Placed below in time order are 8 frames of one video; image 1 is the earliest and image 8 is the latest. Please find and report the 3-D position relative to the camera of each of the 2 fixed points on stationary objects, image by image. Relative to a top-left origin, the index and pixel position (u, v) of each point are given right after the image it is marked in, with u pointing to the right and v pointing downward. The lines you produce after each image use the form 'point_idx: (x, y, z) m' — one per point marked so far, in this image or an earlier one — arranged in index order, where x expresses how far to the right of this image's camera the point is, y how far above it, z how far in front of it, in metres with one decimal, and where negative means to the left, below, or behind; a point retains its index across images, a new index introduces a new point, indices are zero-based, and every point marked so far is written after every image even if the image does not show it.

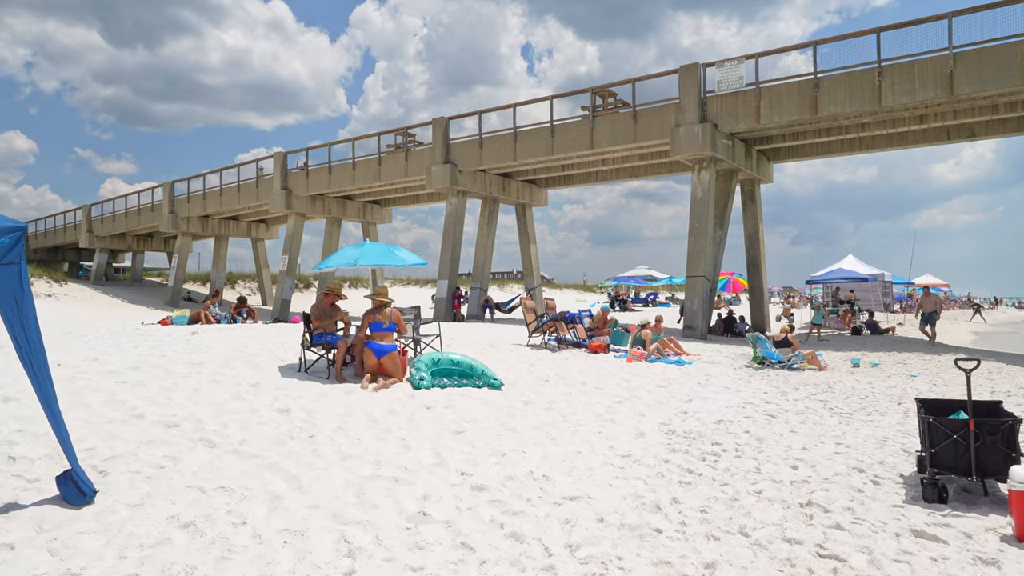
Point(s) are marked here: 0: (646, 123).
0: (+3.8, +4.6, +19.0) m
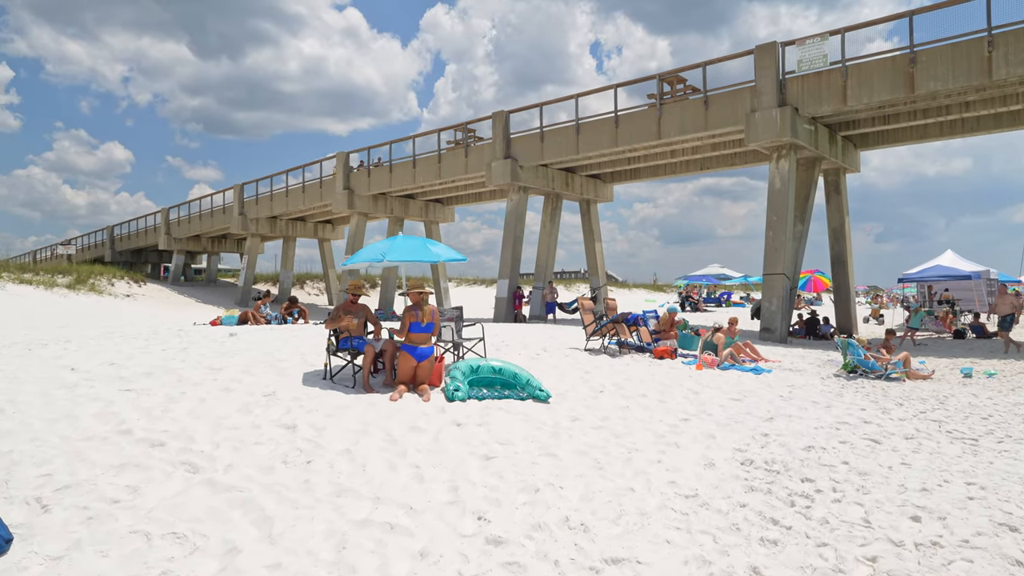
0: (+5.4, +4.6, +17.6) m
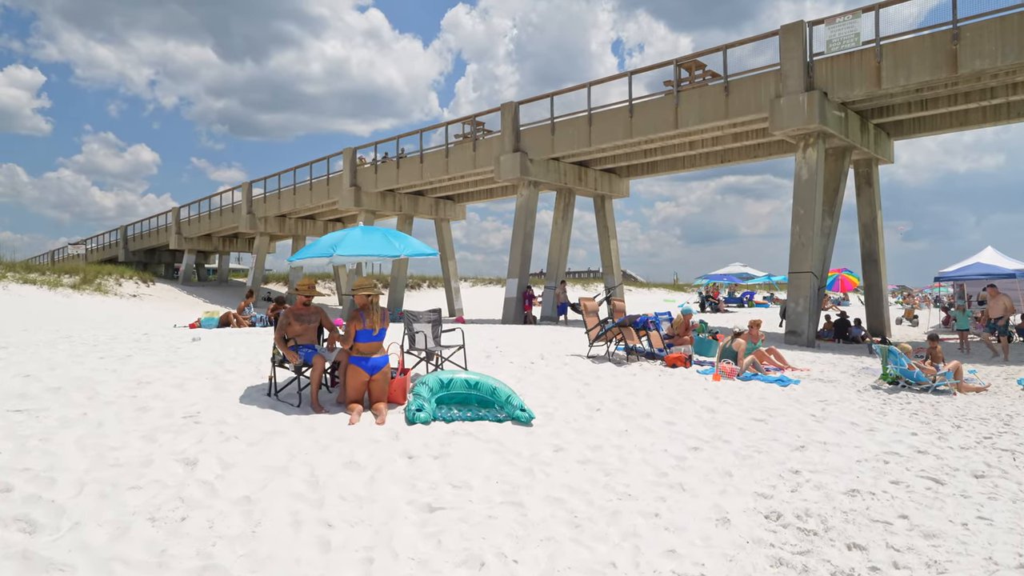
0: (+5.6, +4.6, +16.4) m
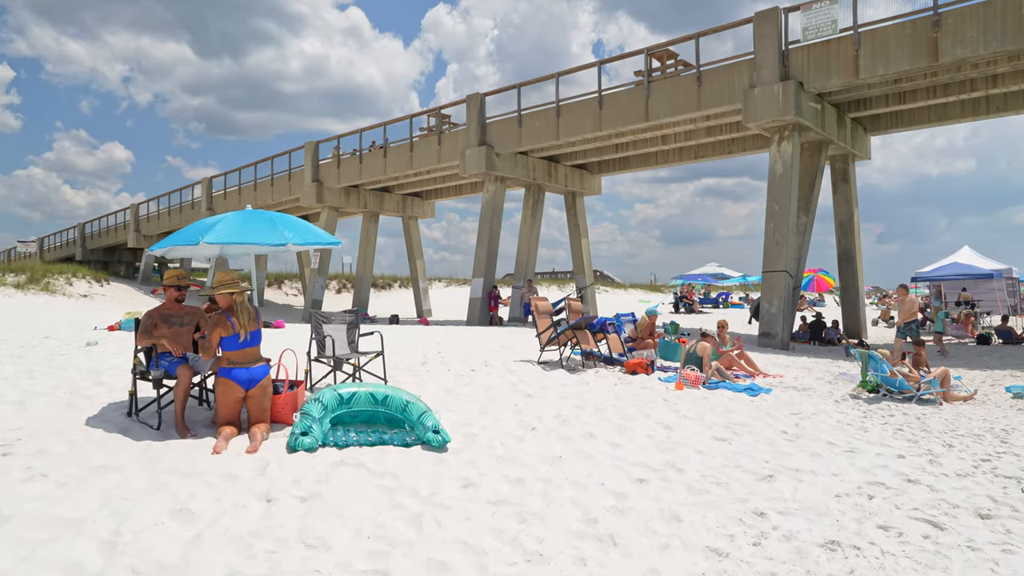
0: (+4.7, +4.7, +15.6) m
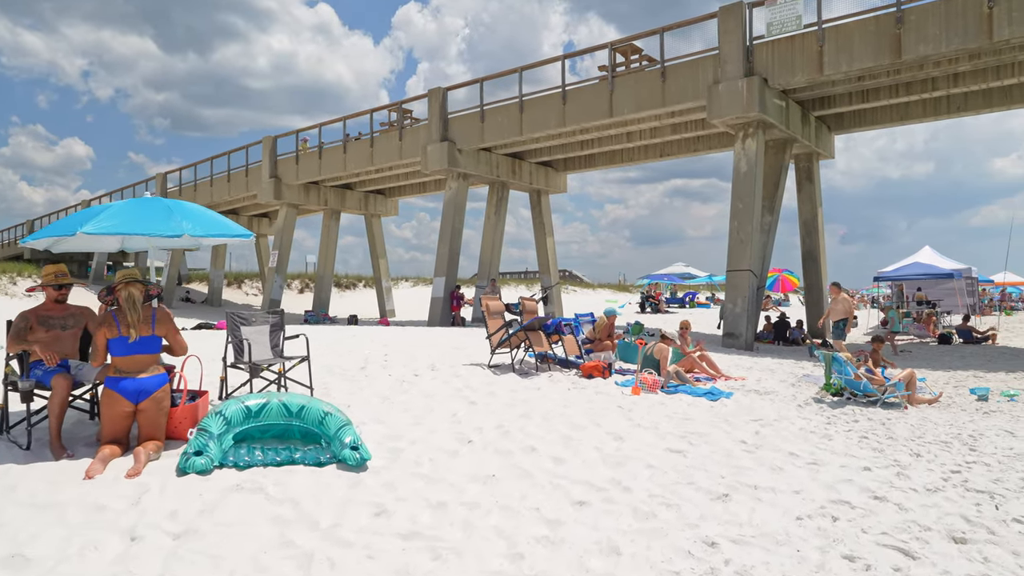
0: (+3.8, +4.7, +15.3) m
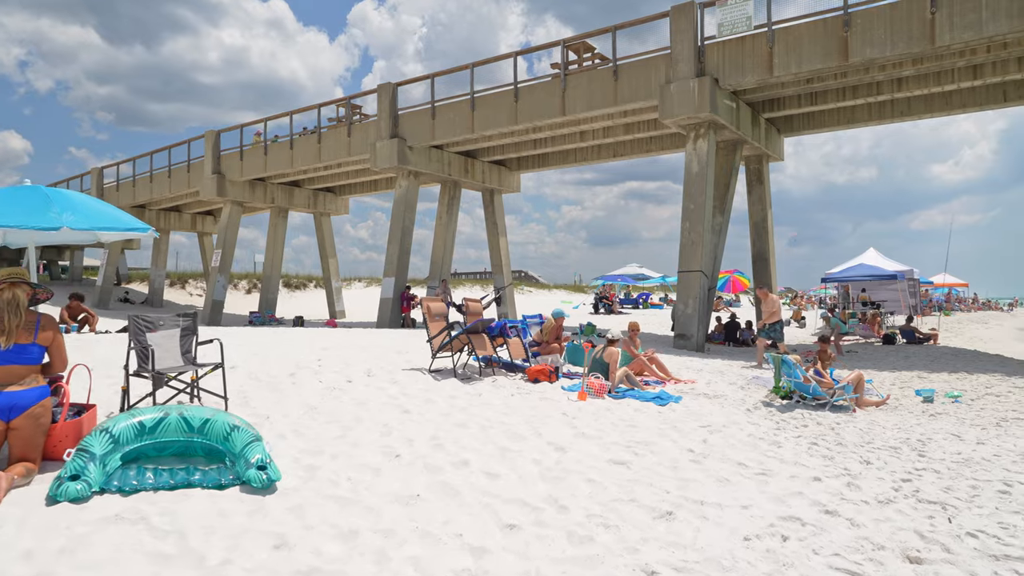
0: (+2.7, +4.6, +15.1) m
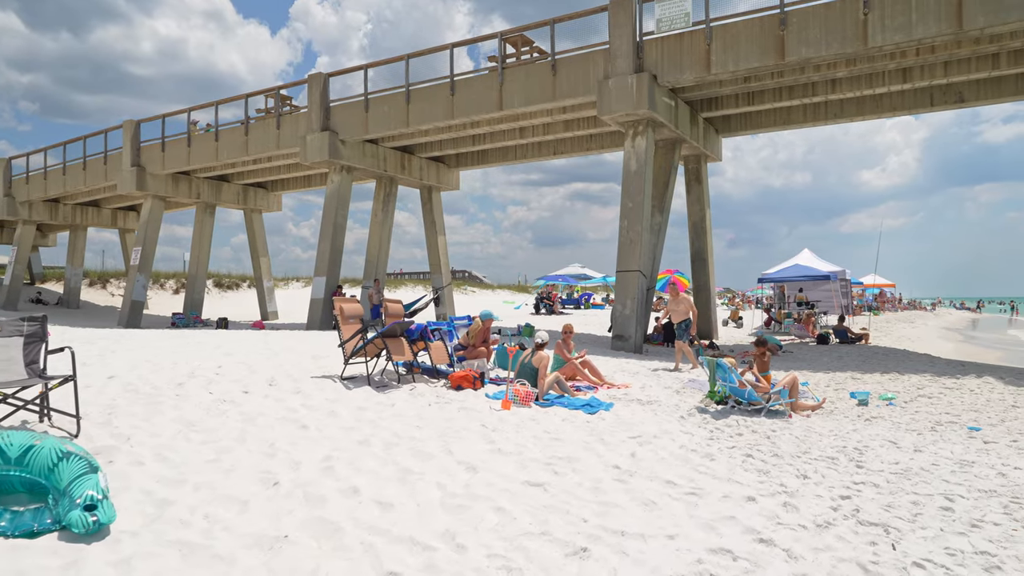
0: (+1.2, +4.6, +14.7) m
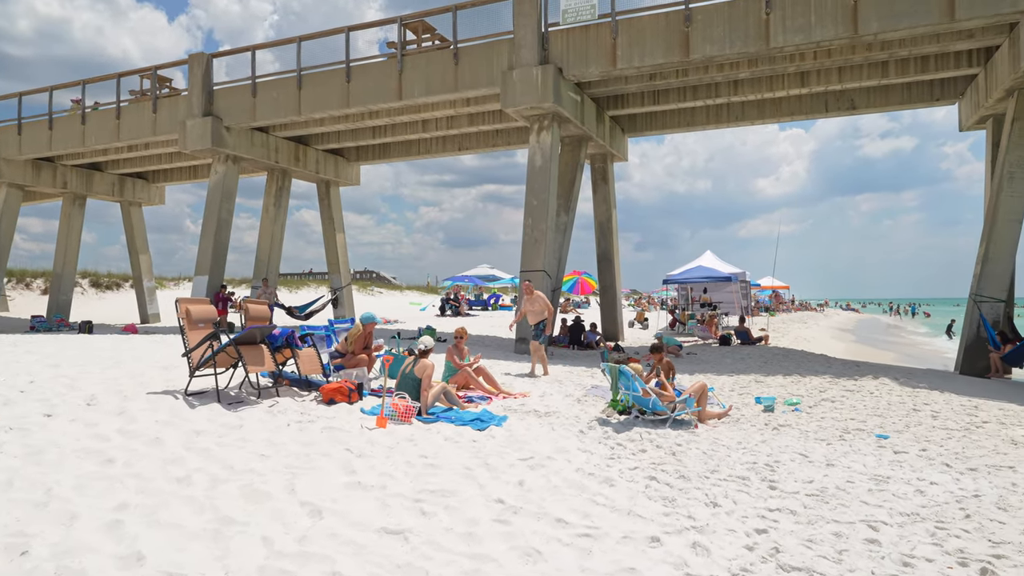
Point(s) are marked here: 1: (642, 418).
0: (-0.9, +4.6, +14.0) m
1: (+1.2, -1.2, +6.1) m
